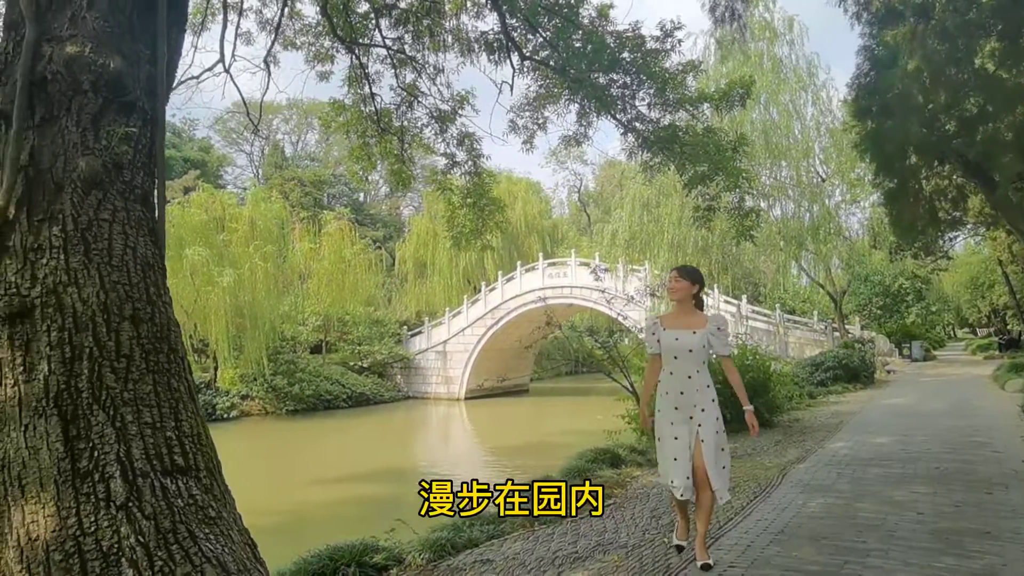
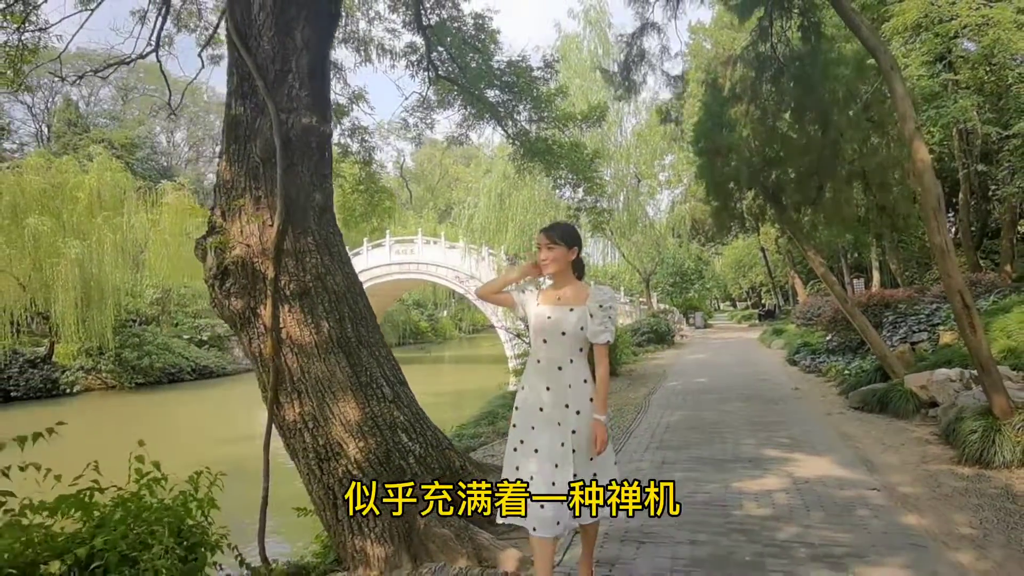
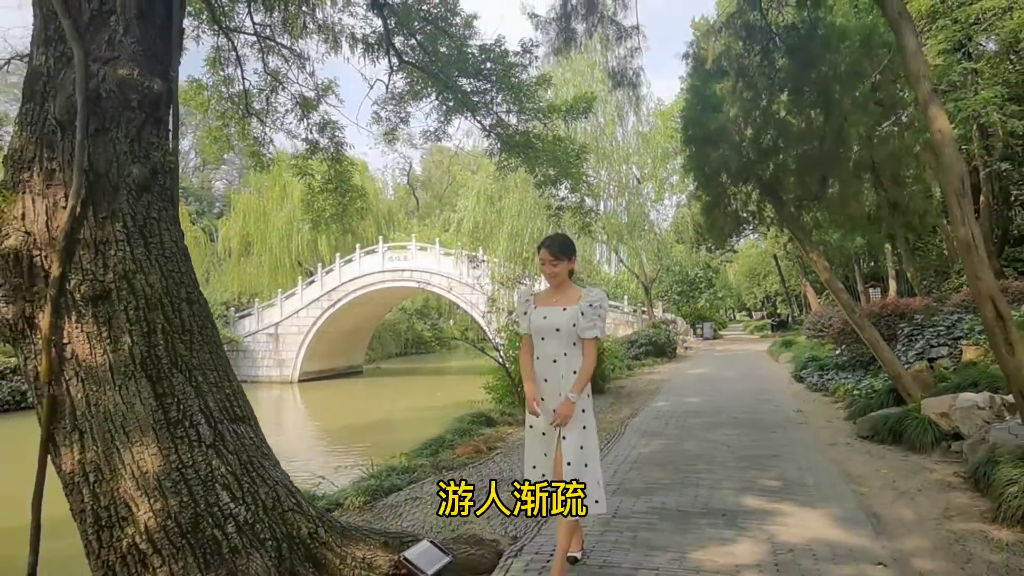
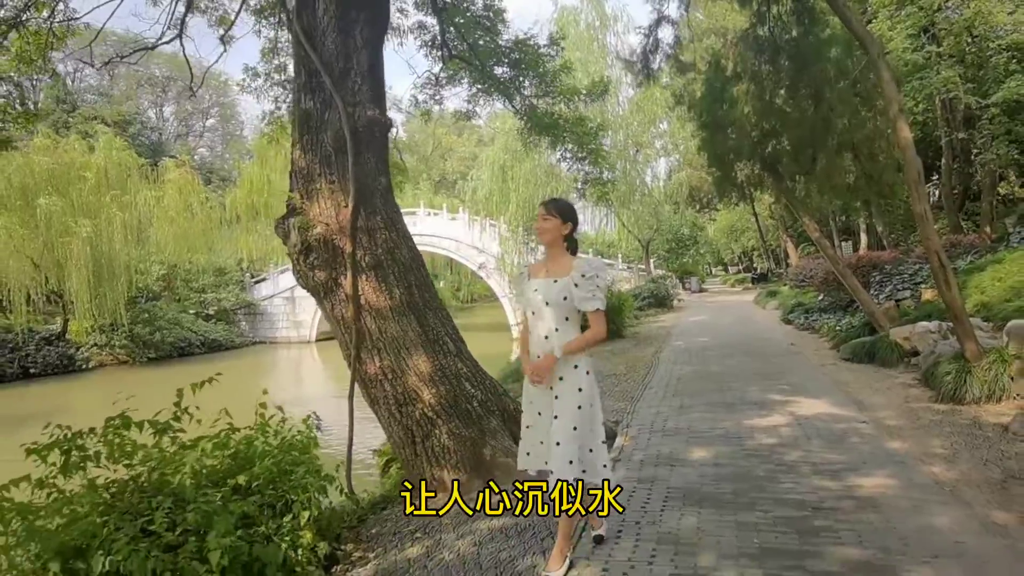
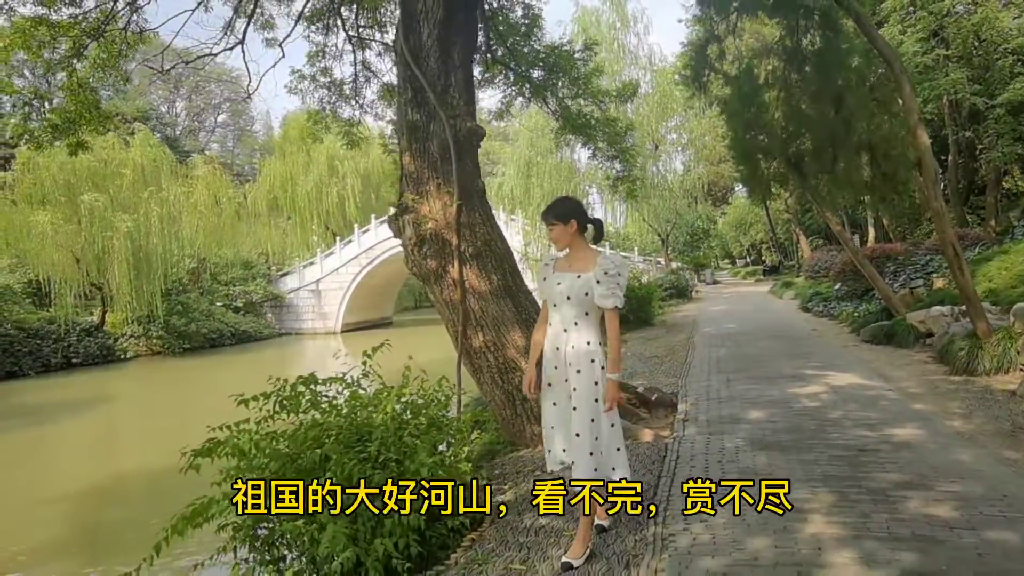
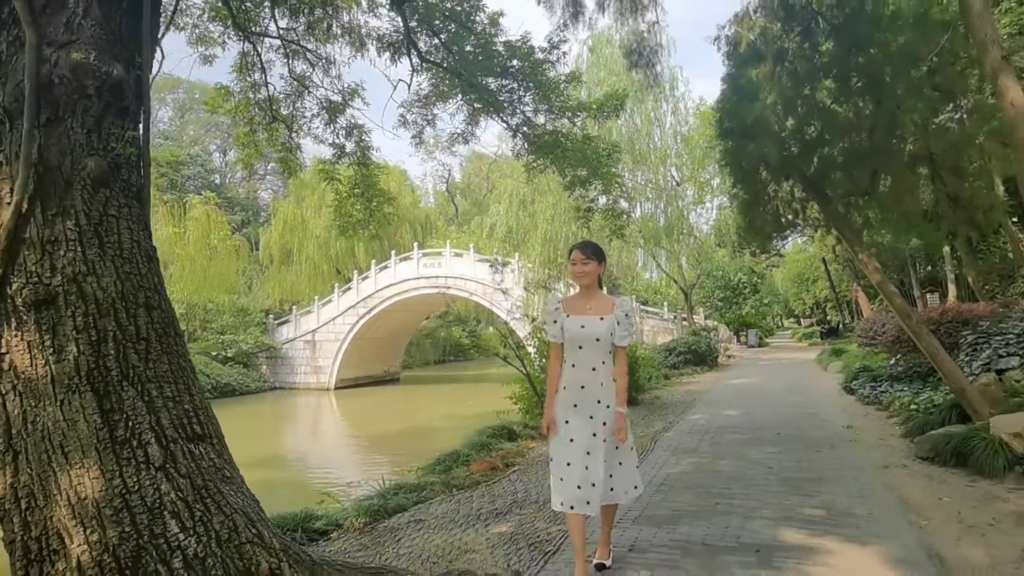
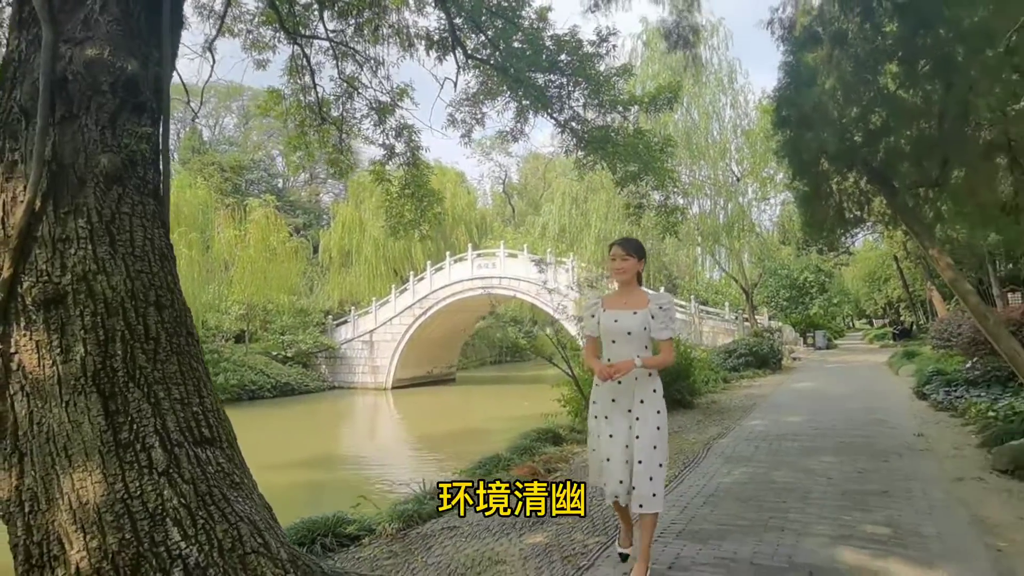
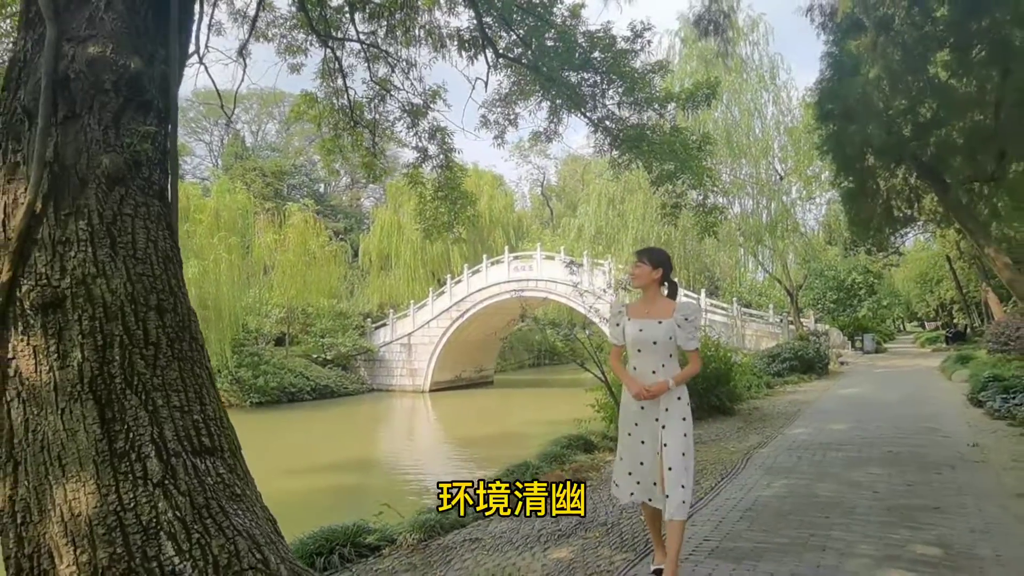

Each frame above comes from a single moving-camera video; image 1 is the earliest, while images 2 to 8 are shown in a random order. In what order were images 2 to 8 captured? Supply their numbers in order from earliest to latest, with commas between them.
8, 7, 6, 3, 2, 4, 5
